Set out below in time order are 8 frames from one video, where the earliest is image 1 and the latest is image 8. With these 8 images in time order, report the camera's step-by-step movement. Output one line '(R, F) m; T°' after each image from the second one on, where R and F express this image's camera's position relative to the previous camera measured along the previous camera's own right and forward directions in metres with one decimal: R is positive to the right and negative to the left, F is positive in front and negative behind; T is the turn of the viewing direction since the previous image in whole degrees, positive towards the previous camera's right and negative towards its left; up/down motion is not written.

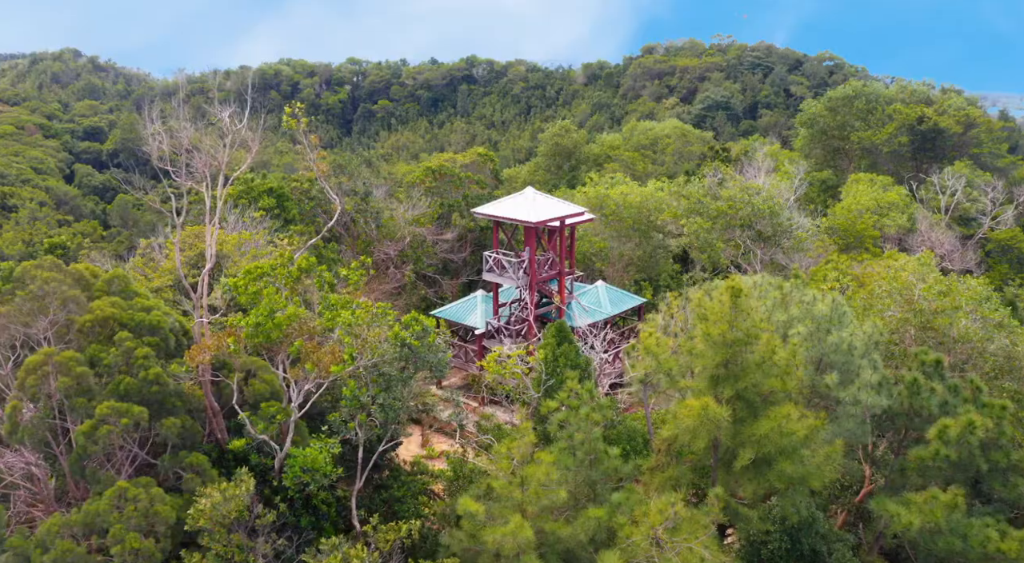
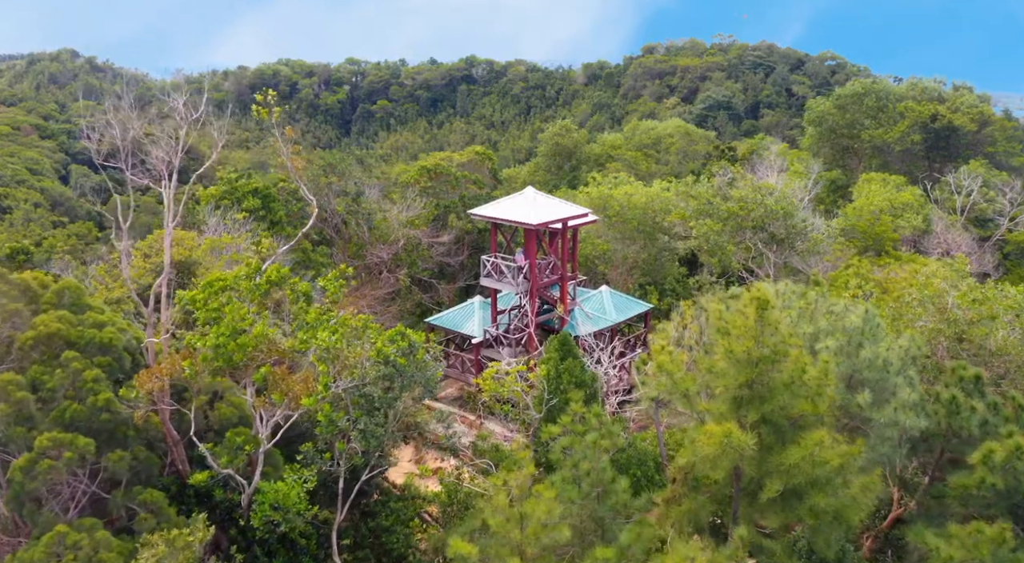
(0.0, +1.3) m; 0°
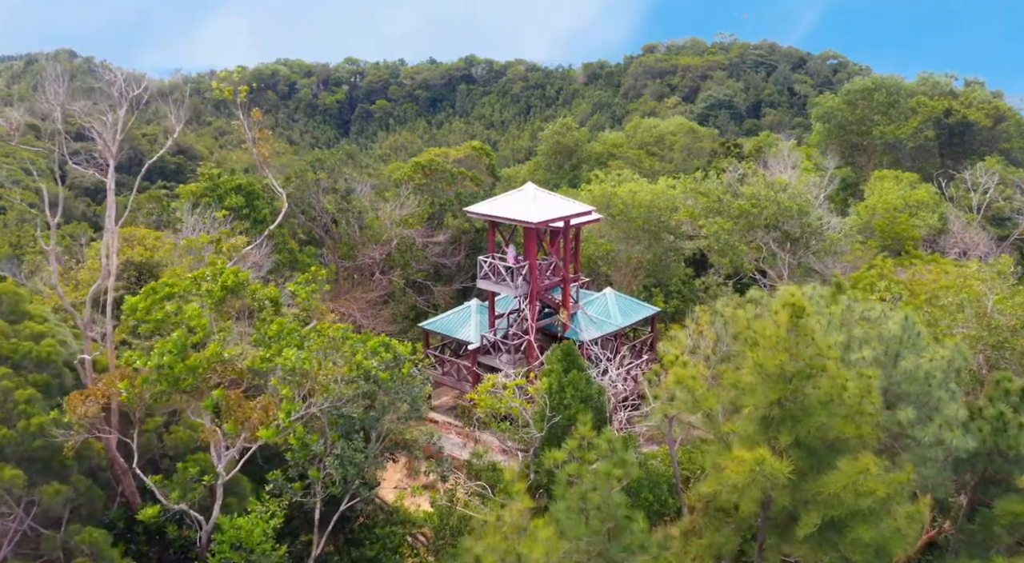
(0.0, +1.3) m; 0°
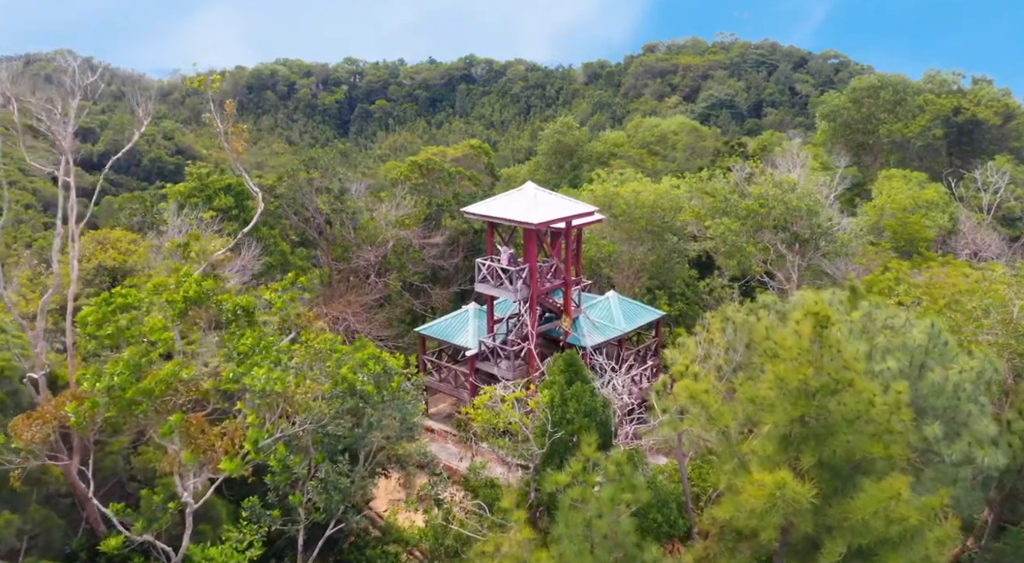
(0.0, +0.8) m; 0°
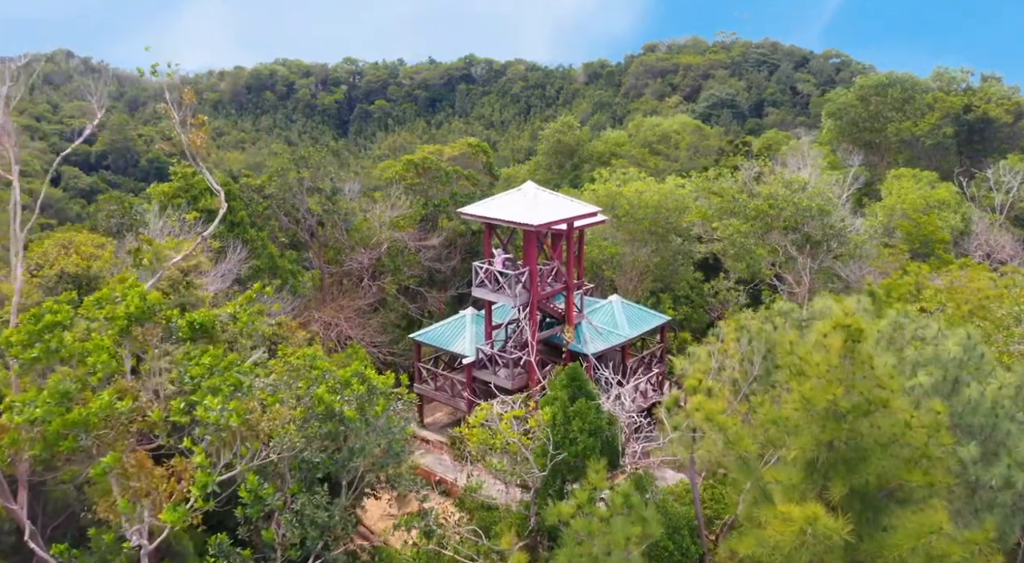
(0.0, +0.9) m; 0°
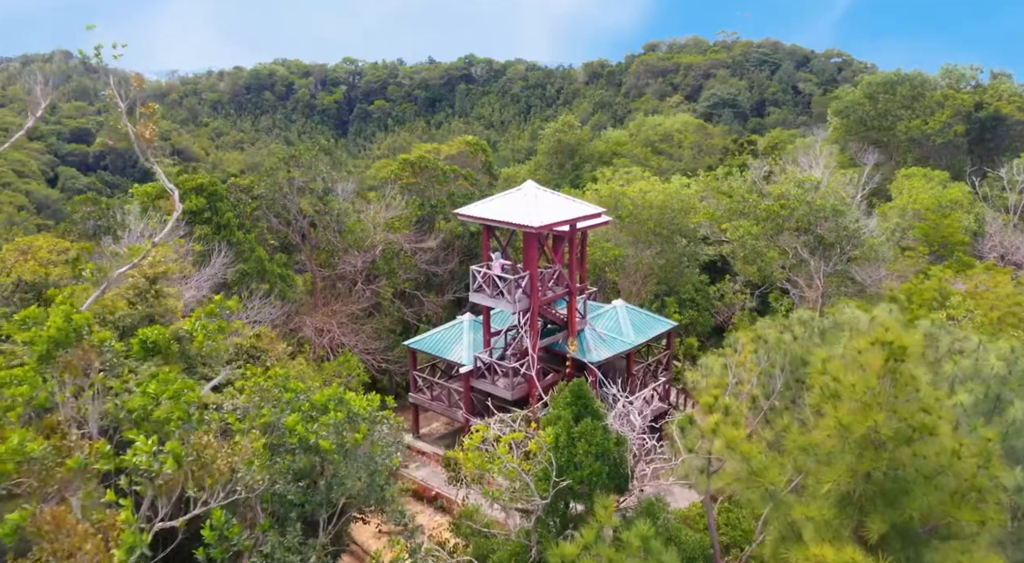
(0.0, +0.9) m; 0°
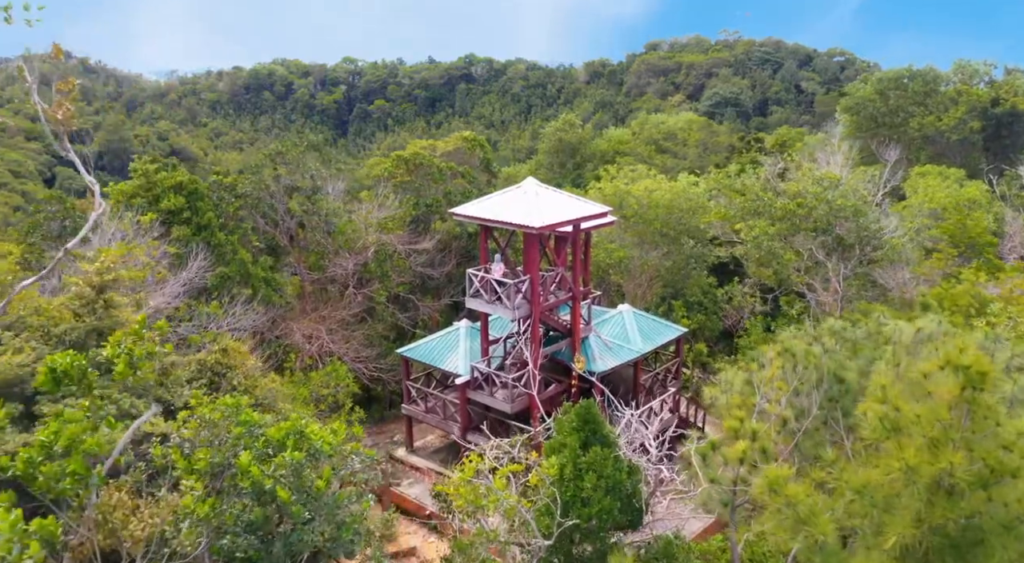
(0.0, +1.2) m; 0°
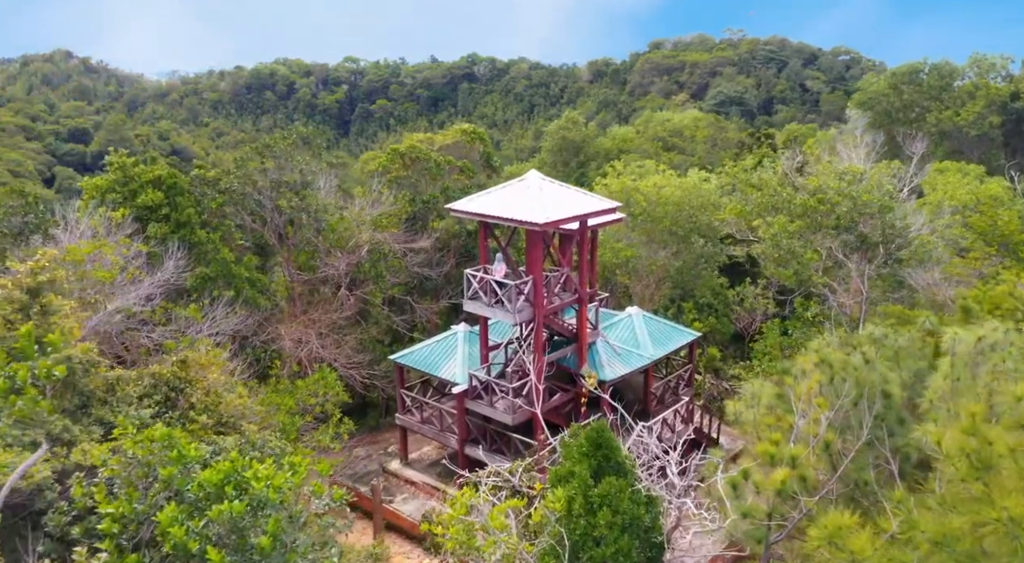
(0.0, +1.1) m; 0°
